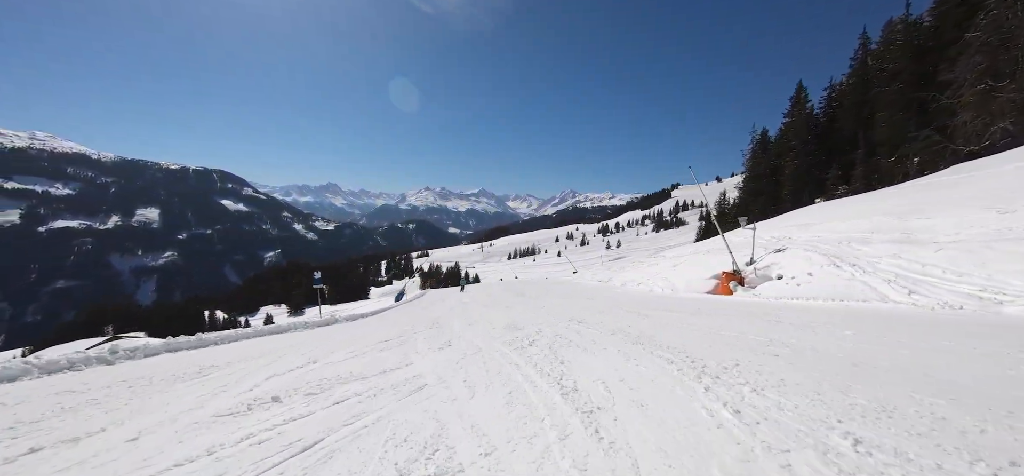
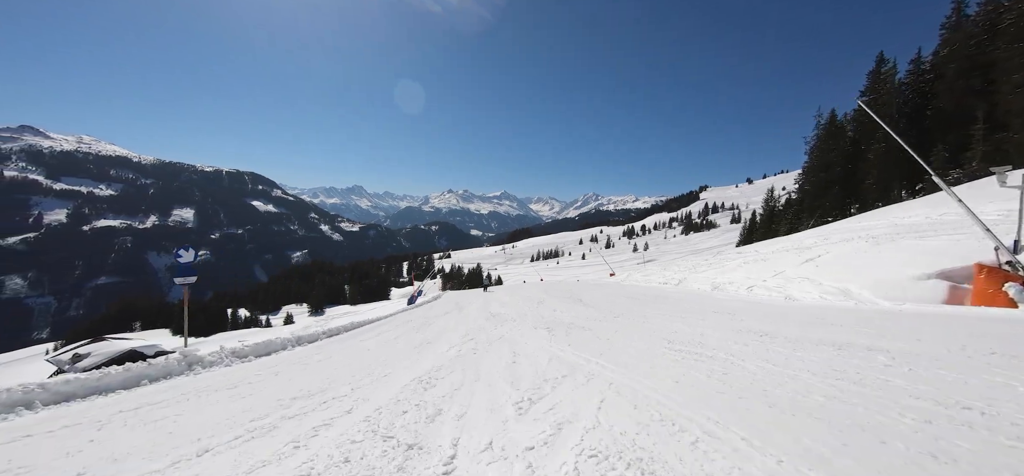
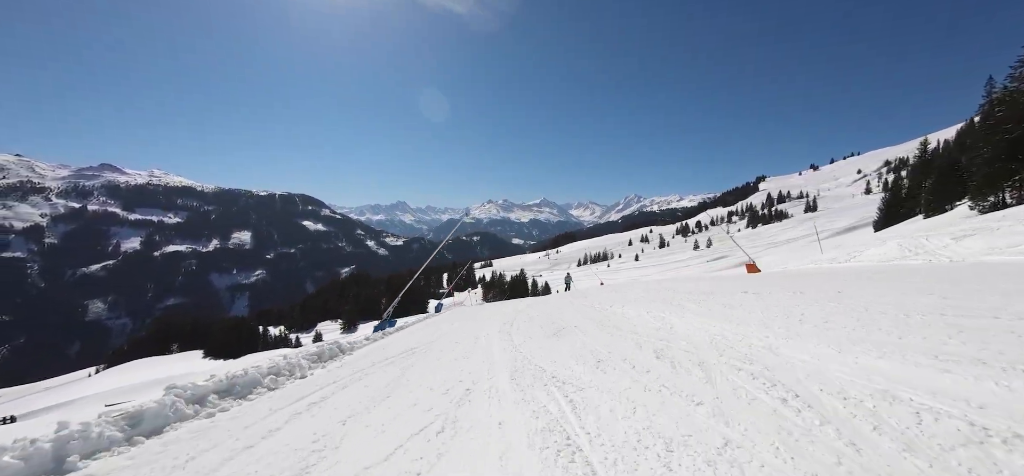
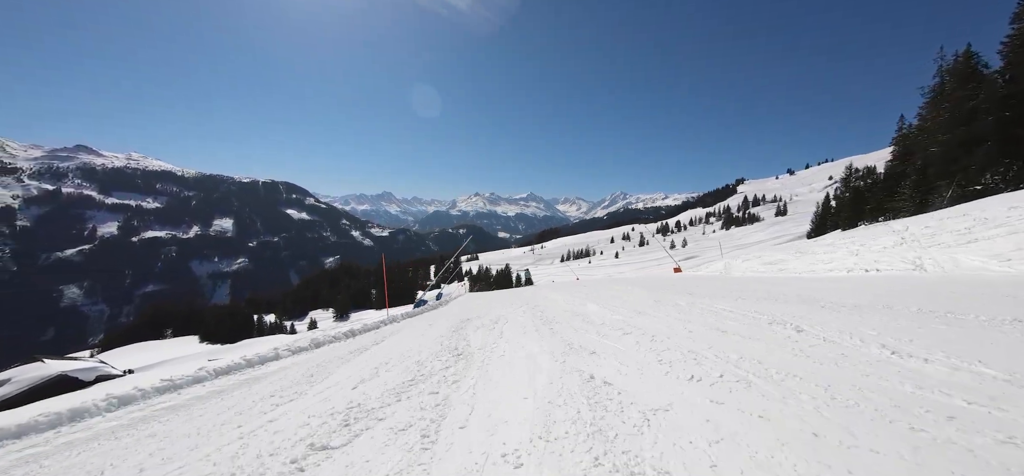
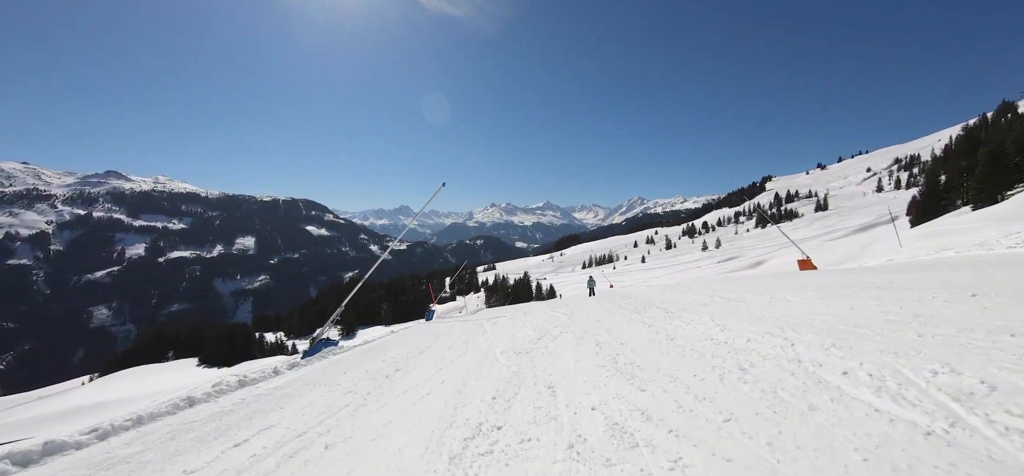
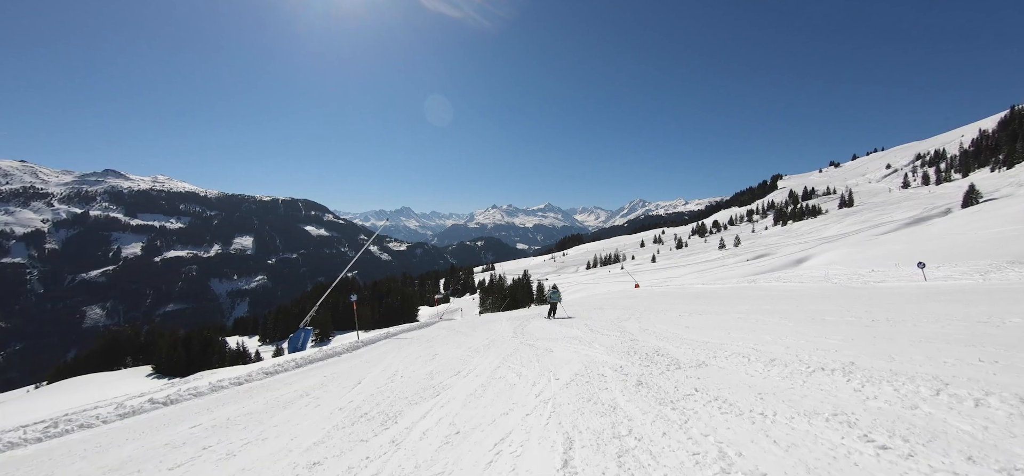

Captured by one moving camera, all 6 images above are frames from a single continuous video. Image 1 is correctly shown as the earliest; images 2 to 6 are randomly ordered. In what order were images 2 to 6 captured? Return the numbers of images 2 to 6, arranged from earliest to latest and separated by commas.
2, 4, 3, 5, 6
